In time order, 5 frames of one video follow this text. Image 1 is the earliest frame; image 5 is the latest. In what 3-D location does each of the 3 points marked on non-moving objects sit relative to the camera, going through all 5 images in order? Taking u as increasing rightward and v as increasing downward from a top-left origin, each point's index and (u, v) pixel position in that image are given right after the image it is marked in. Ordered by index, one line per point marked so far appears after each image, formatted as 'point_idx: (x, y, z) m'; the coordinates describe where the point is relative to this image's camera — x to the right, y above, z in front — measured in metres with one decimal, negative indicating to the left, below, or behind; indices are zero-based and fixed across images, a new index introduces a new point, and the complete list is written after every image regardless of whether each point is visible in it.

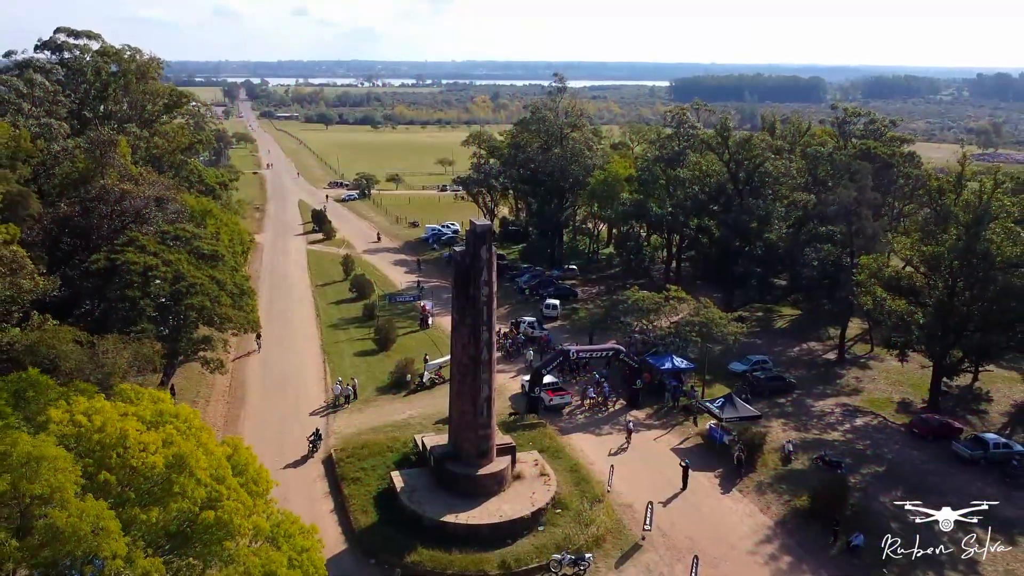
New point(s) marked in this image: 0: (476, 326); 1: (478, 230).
0: (-1.0, -1.0, +18.0) m
1: (-0.9, +1.5, +17.3) m
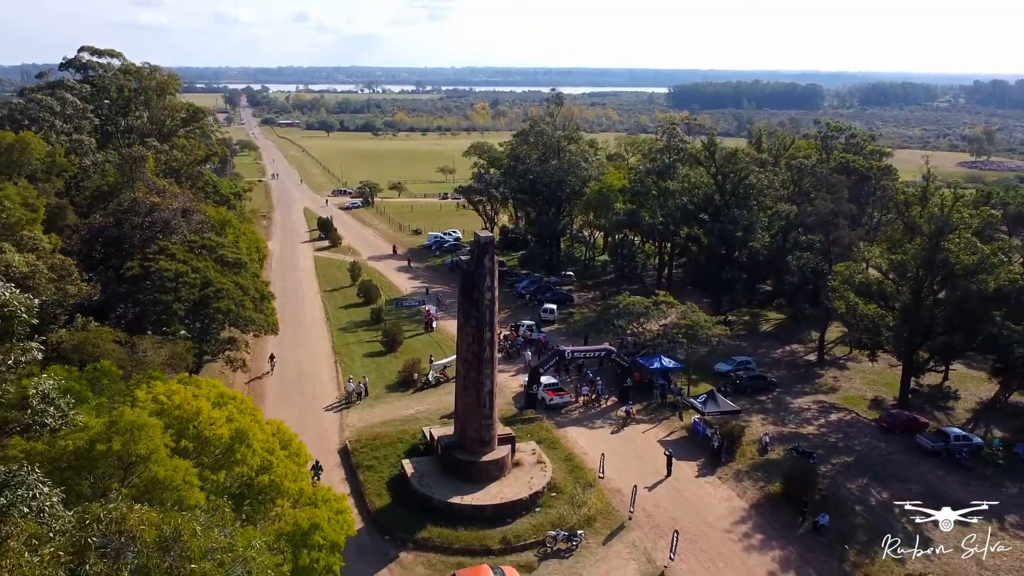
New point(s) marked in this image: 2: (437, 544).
0: (-1.0, -1.2, +20.1) m
1: (-0.9, +1.4, +19.4) m
2: (-2.1, -7.2, +18.7) m
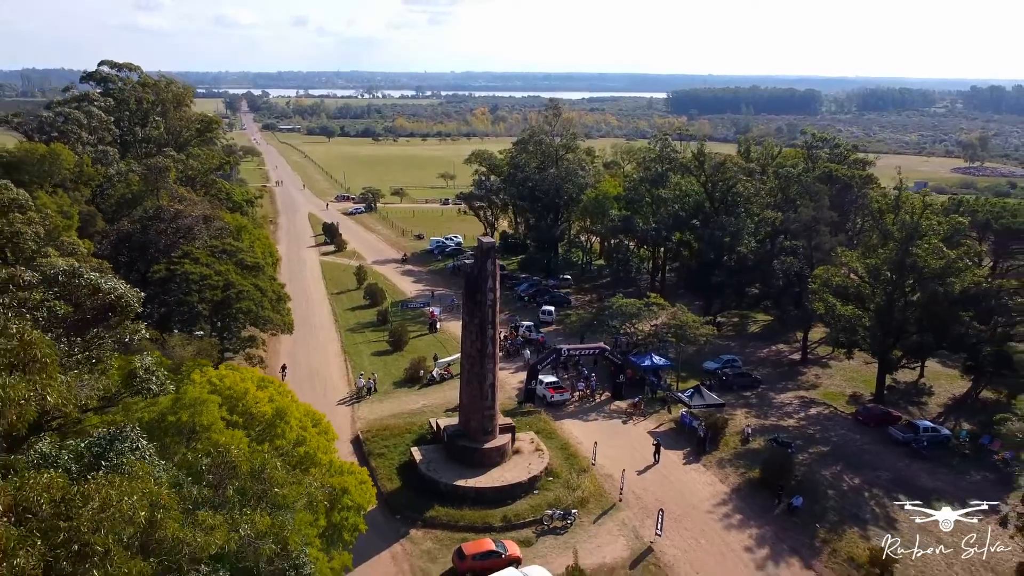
0: (-1.0, -1.2, +22.0) m
1: (-0.9, +1.4, +21.3) m
2: (-2.1, -7.2, +20.5) m
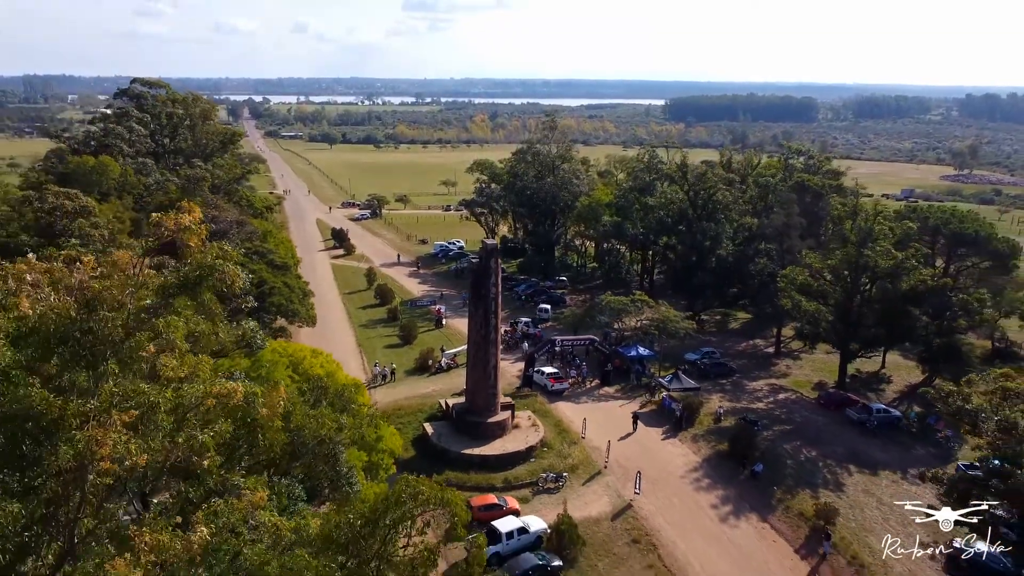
0: (-1.0, -1.0, +25.5) m
1: (-0.9, +1.5, +24.9) m
2: (-2.1, -7.0, +24.0) m
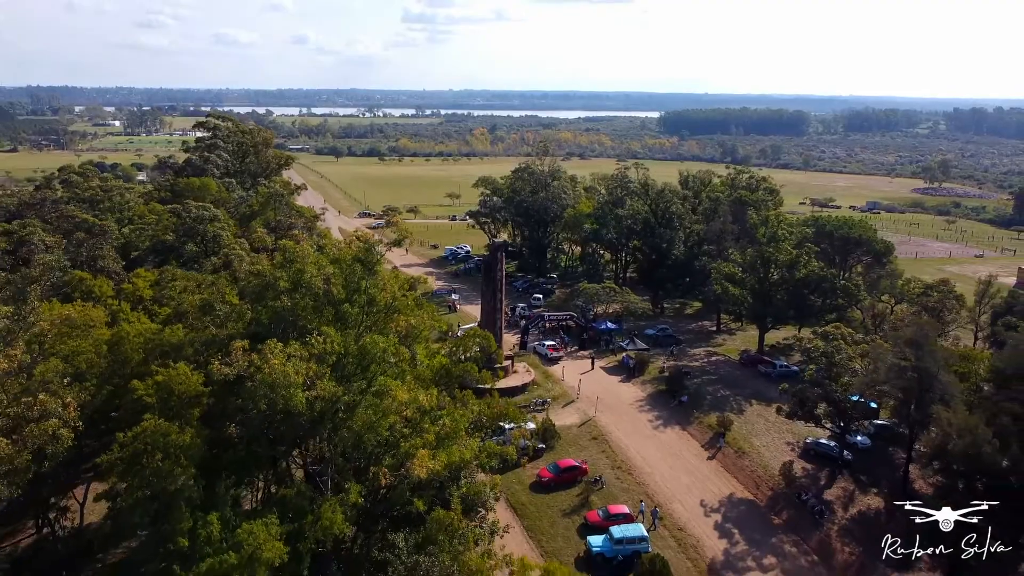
0: (-1.0, -0.2, +36.7) m
1: (-0.8, +2.4, +36.1) m
2: (-2.1, -6.1, +35.1) m
